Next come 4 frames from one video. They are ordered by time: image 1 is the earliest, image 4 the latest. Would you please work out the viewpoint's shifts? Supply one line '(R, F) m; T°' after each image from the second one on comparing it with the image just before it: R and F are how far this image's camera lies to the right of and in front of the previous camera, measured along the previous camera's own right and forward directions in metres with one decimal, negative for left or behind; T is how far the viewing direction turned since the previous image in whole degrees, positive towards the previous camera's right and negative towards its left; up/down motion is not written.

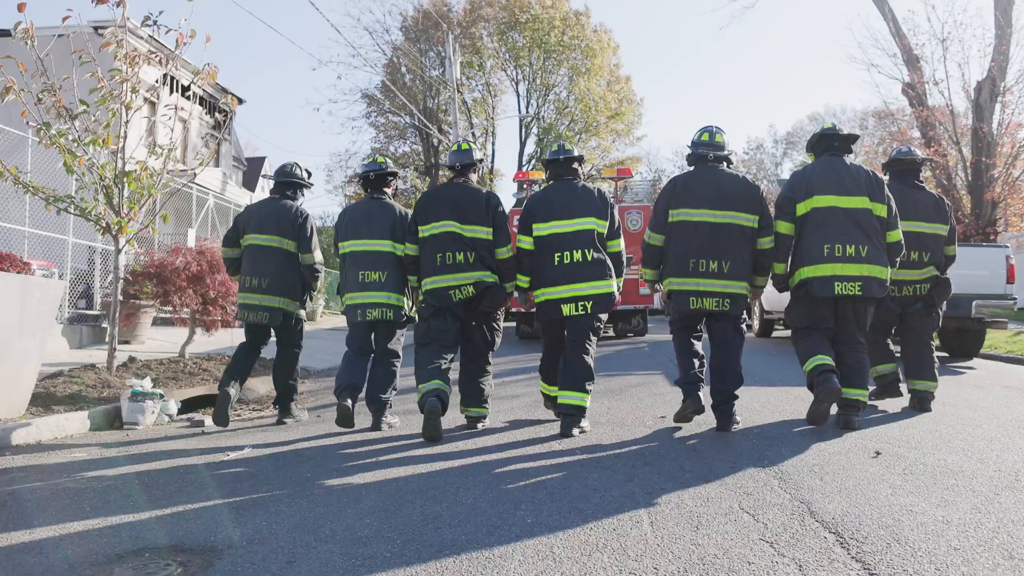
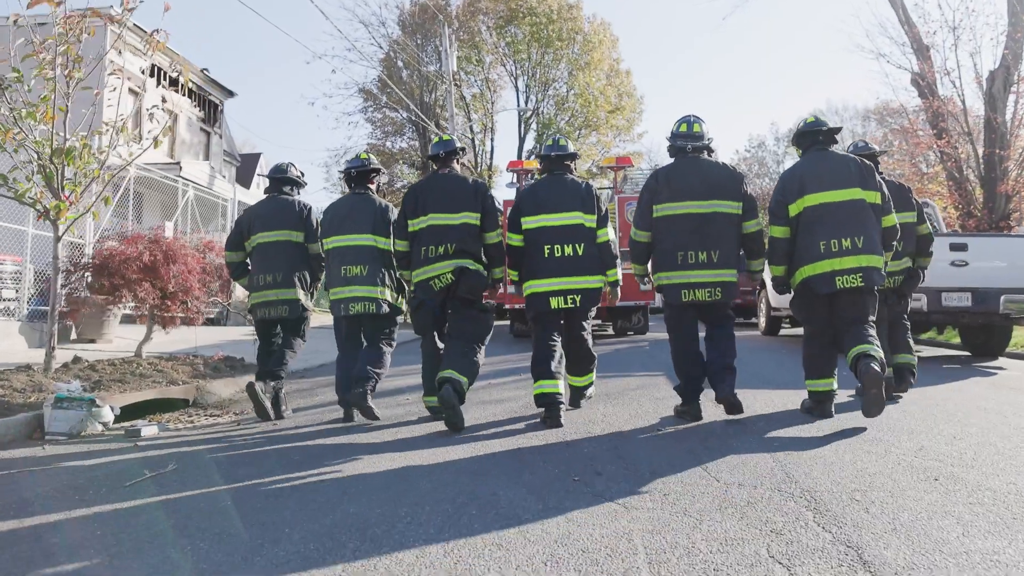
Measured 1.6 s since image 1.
(+0.1, +0.7) m; 0°
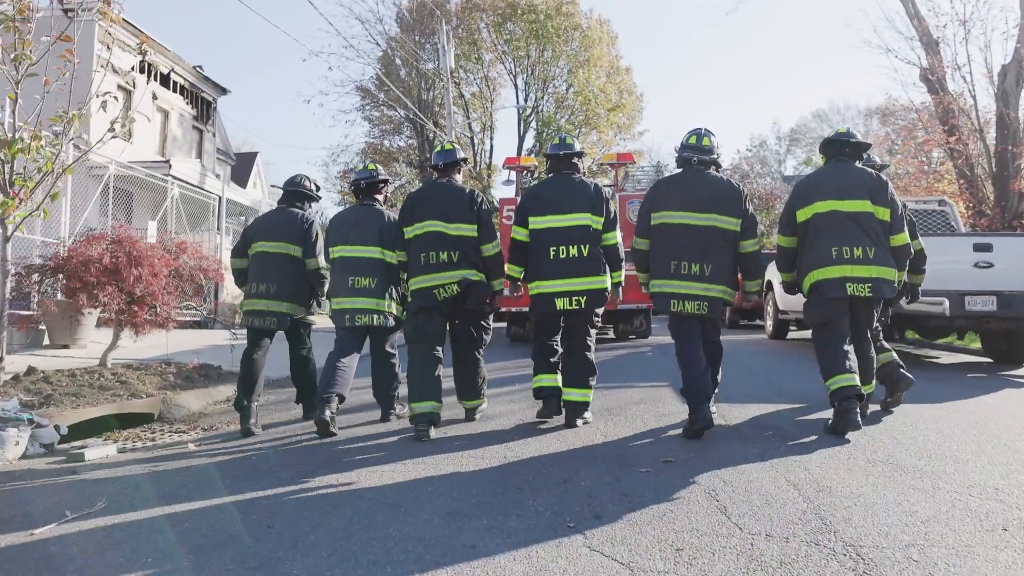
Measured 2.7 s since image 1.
(+0.1, +0.5) m; 0°
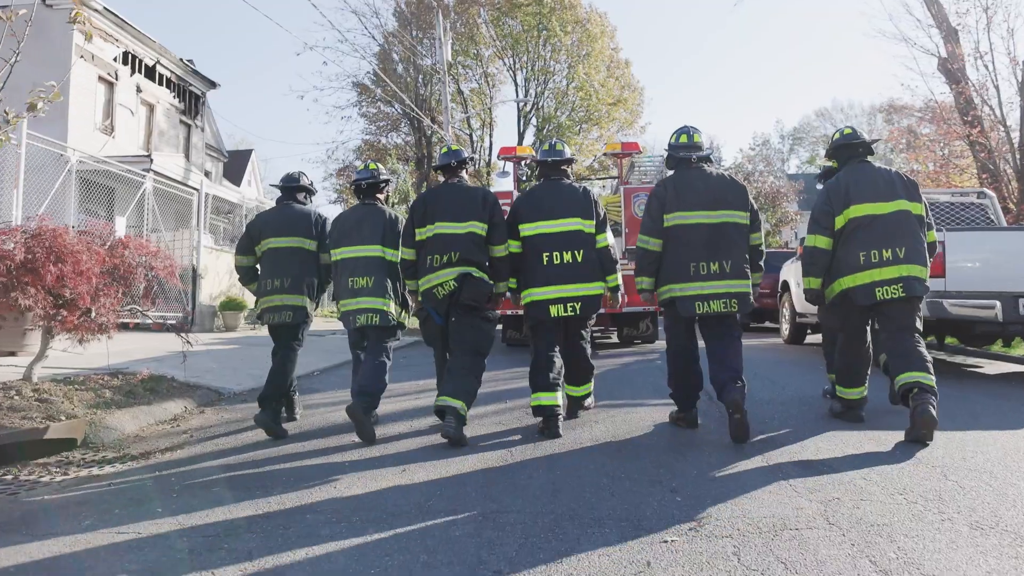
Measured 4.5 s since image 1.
(+0.1, +1.0) m; 0°
